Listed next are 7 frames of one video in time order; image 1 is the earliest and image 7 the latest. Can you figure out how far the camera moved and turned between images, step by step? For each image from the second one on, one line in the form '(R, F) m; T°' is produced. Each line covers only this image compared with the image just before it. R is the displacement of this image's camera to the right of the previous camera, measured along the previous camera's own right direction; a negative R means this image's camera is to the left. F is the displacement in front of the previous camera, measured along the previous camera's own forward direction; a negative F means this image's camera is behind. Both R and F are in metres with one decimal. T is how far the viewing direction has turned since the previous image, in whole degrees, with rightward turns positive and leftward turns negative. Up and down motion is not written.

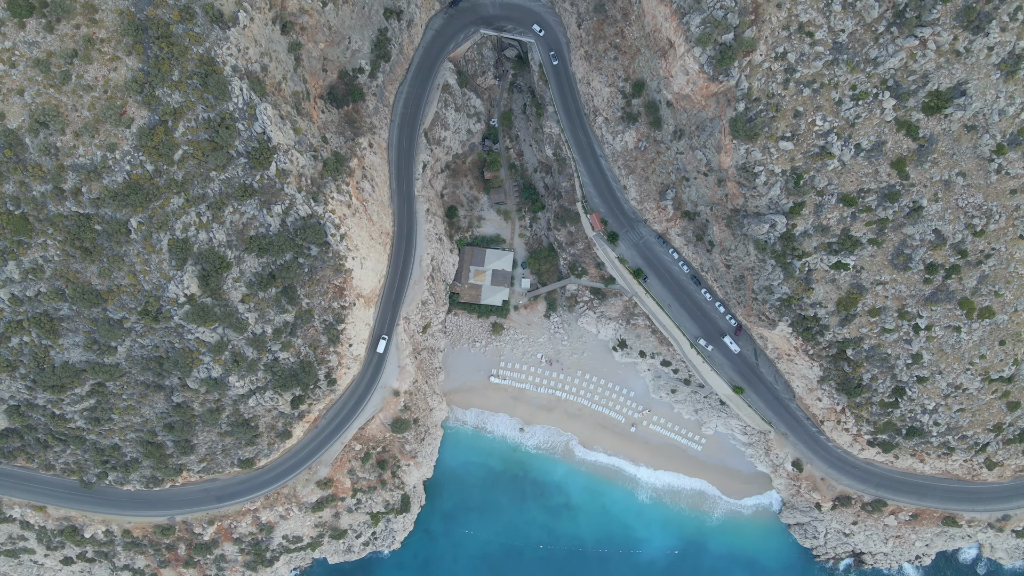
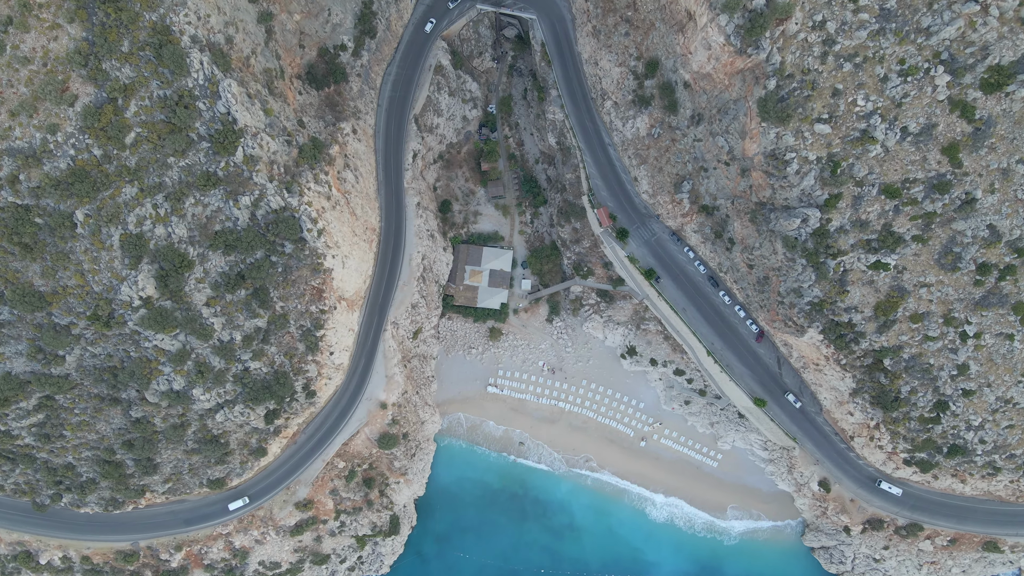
(+0.1, +5.6) m; 0°
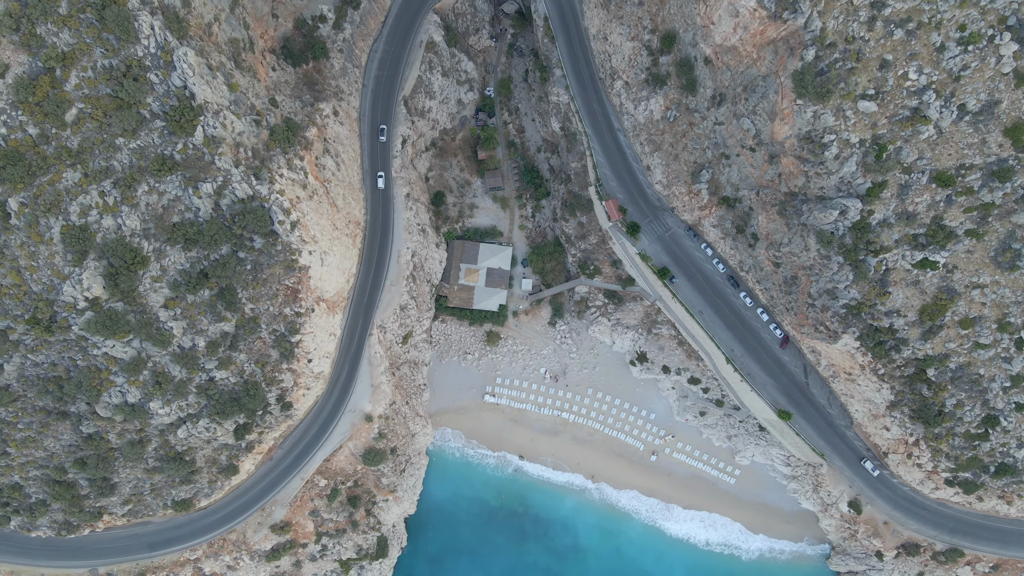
(+0.1, +5.3) m; 0°
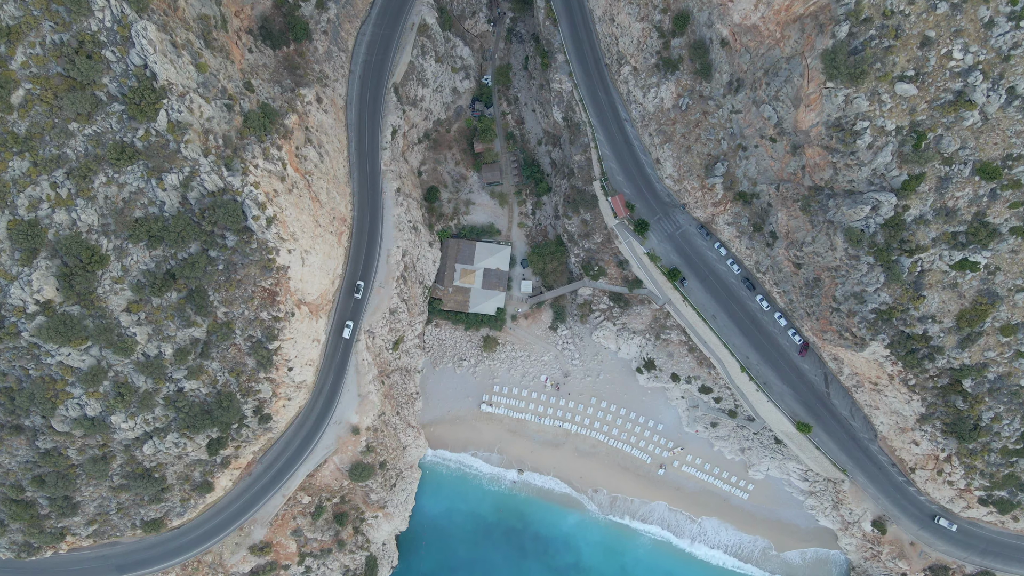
(+0.1, +3.7) m; 0°
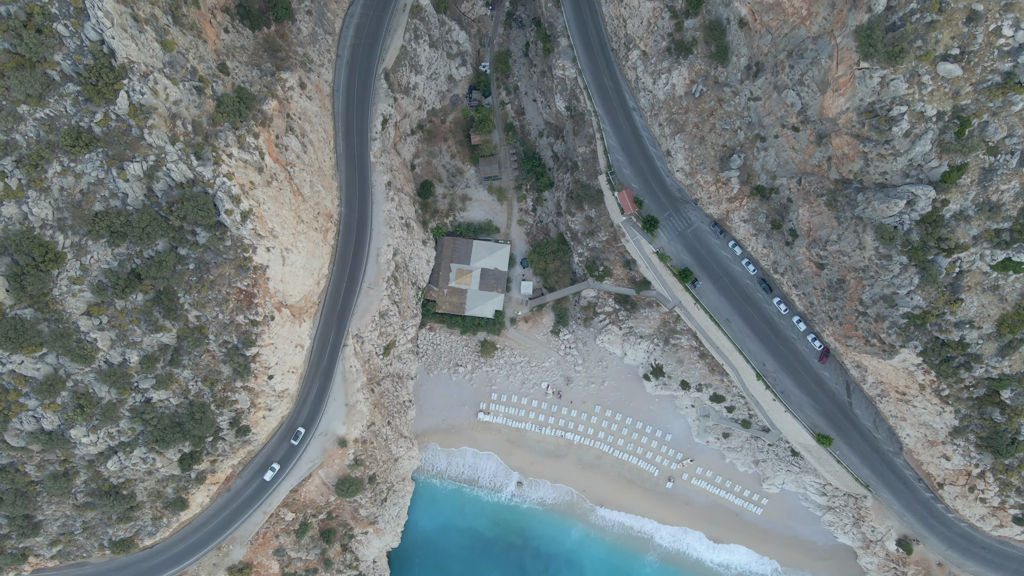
(0.0, +3.3) m; 0°
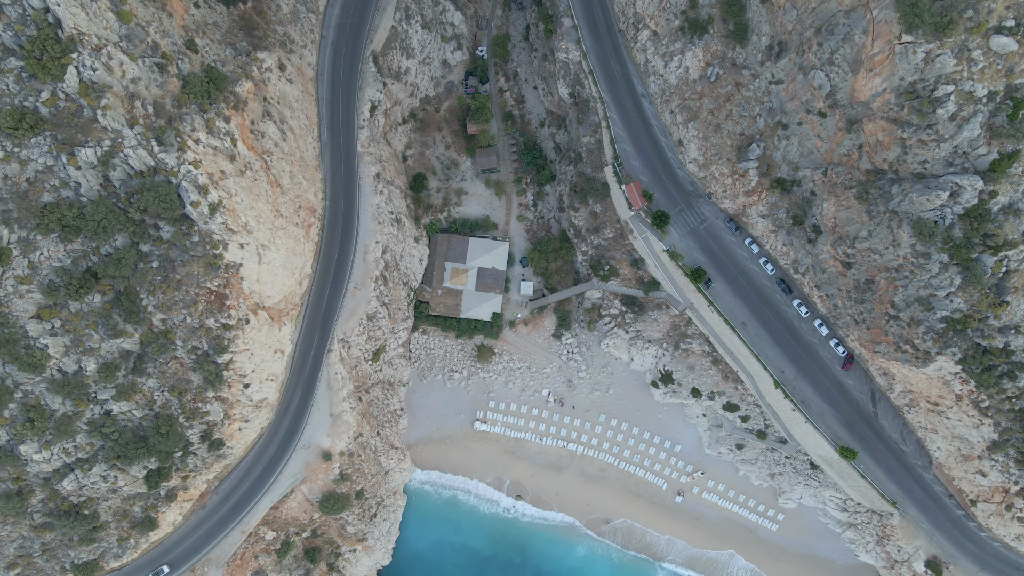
(+0.1, +3.3) m; 0°
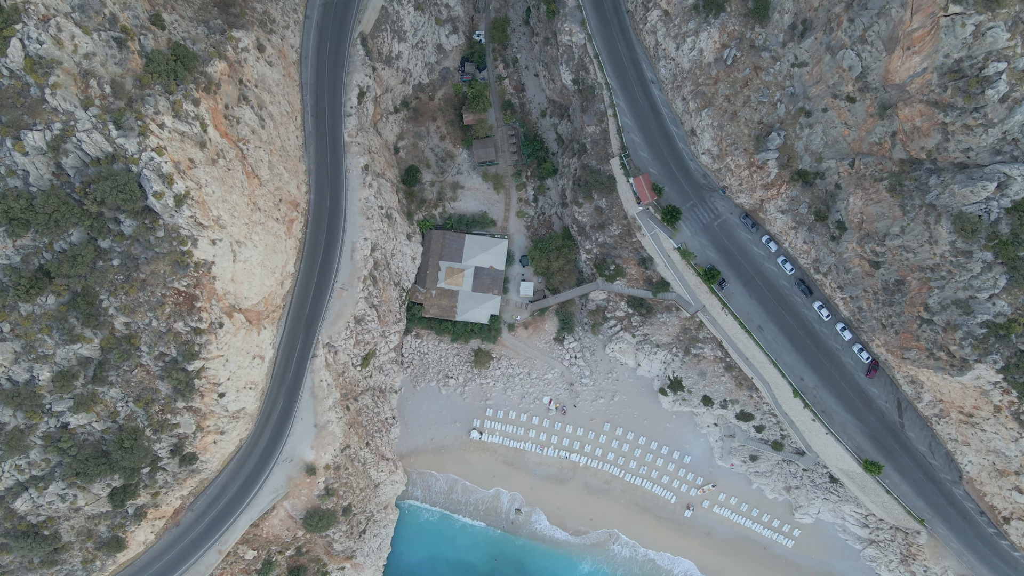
(+0.1, +2.9) m; 0°
